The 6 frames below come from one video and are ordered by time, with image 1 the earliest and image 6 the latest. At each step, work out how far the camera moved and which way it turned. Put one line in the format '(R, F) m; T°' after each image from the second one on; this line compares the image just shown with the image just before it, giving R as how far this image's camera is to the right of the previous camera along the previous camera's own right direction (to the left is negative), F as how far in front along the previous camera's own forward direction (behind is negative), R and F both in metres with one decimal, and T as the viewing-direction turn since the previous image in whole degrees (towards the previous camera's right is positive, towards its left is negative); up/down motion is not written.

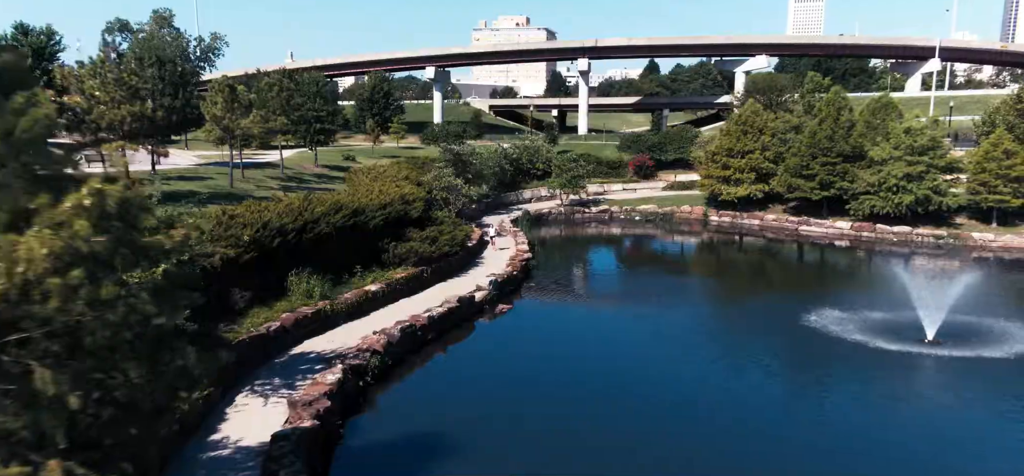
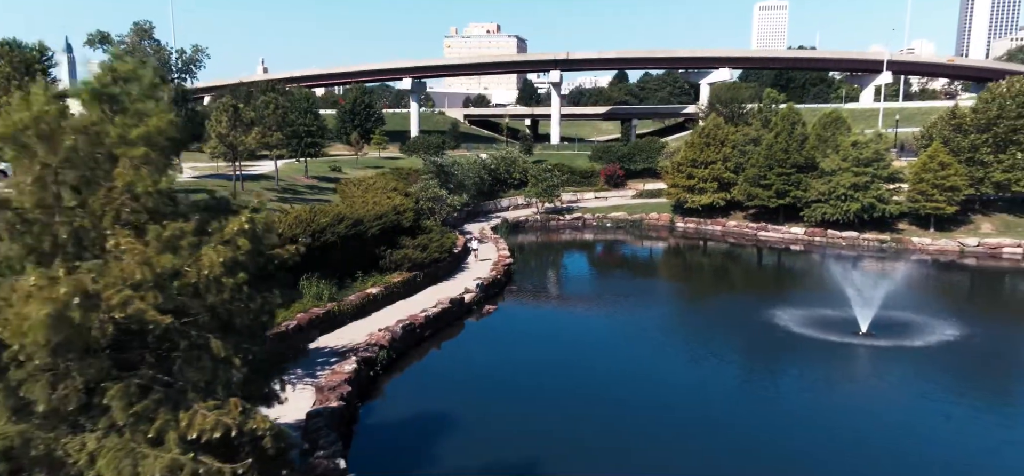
(-0.5, -2.2) m; +2°
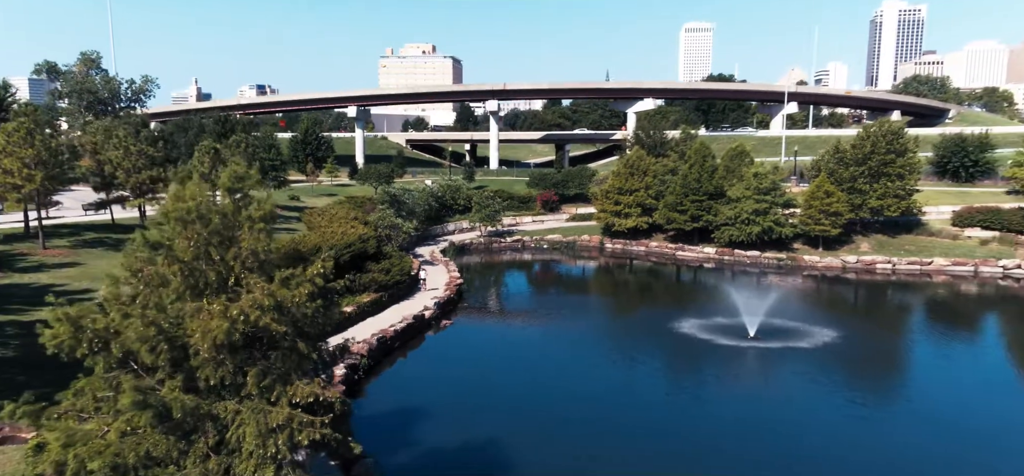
(-0.6, -4.0) m; +5°
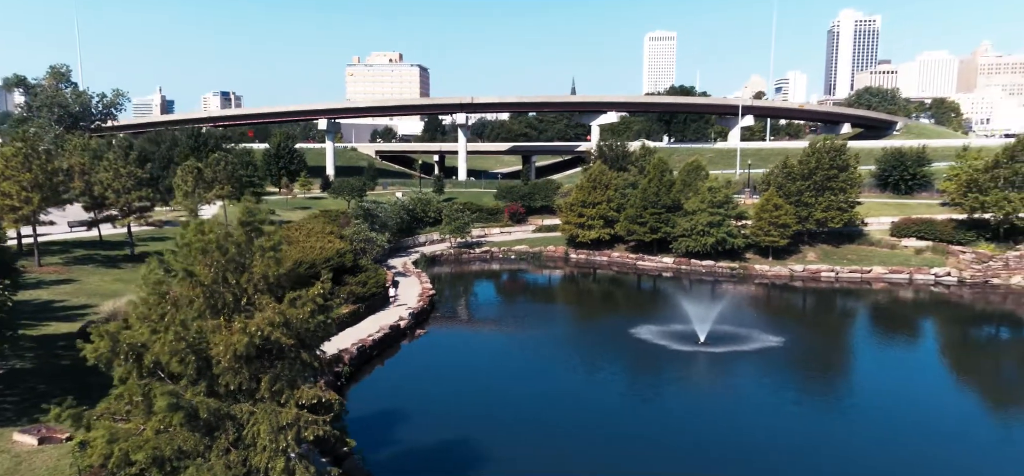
(-0.1, -2.0) m; +3°
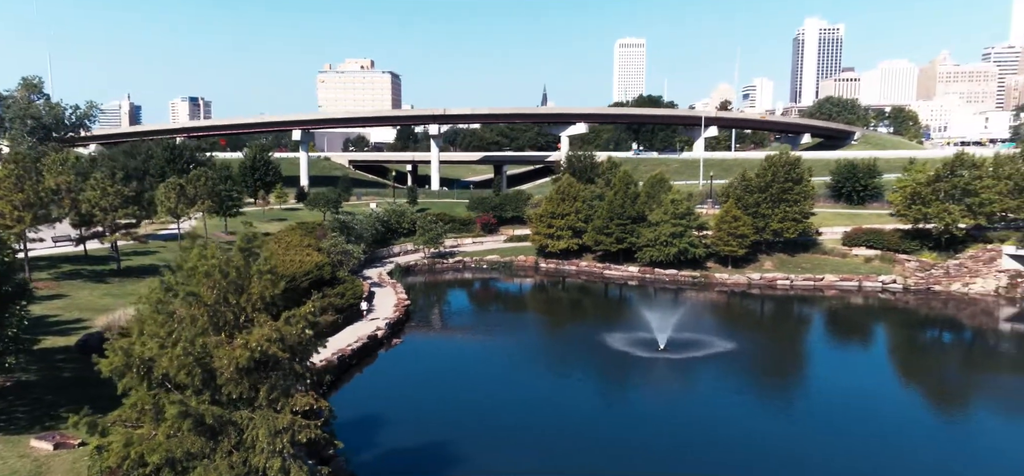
(0.0, -1.6) m; +2°
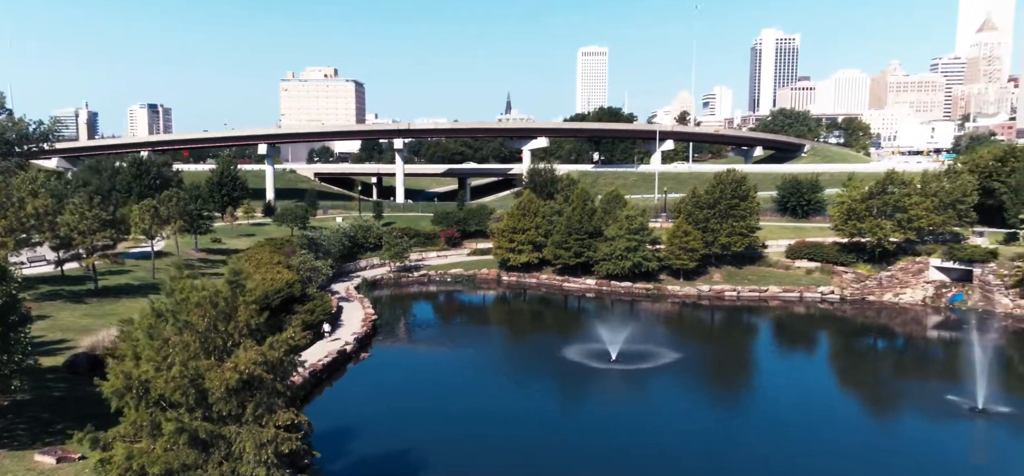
(+0.2, -2.0) m; +3°
